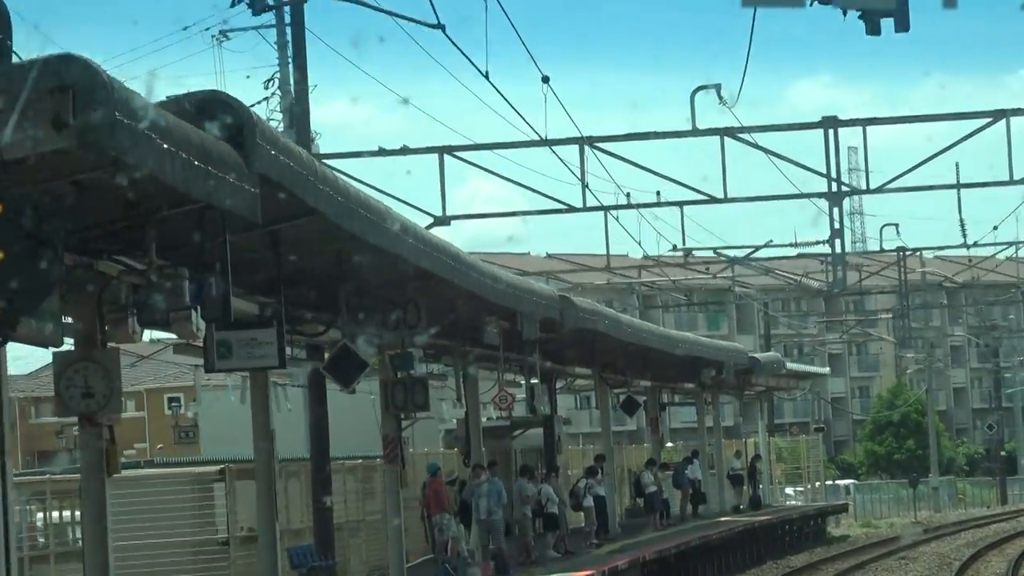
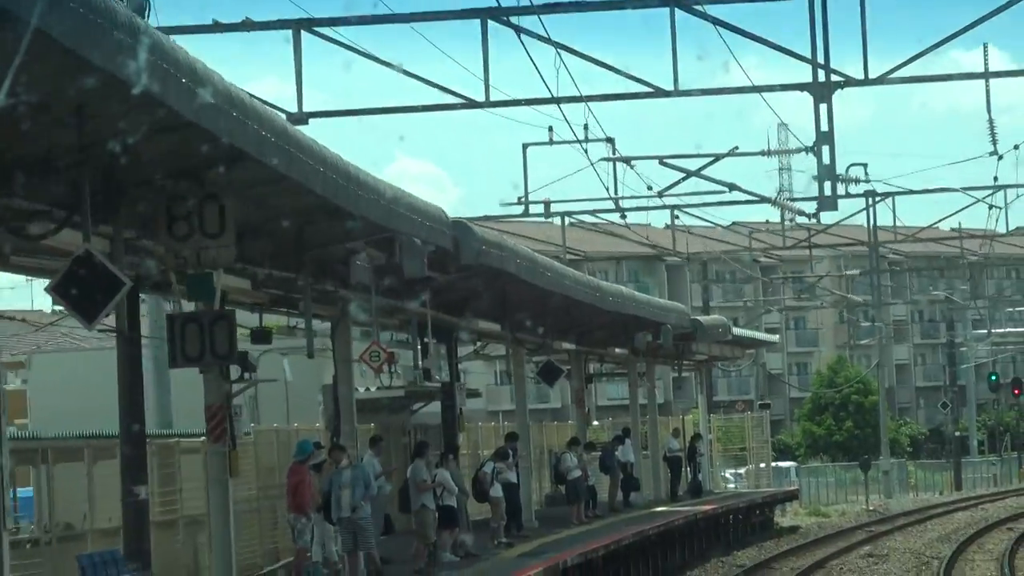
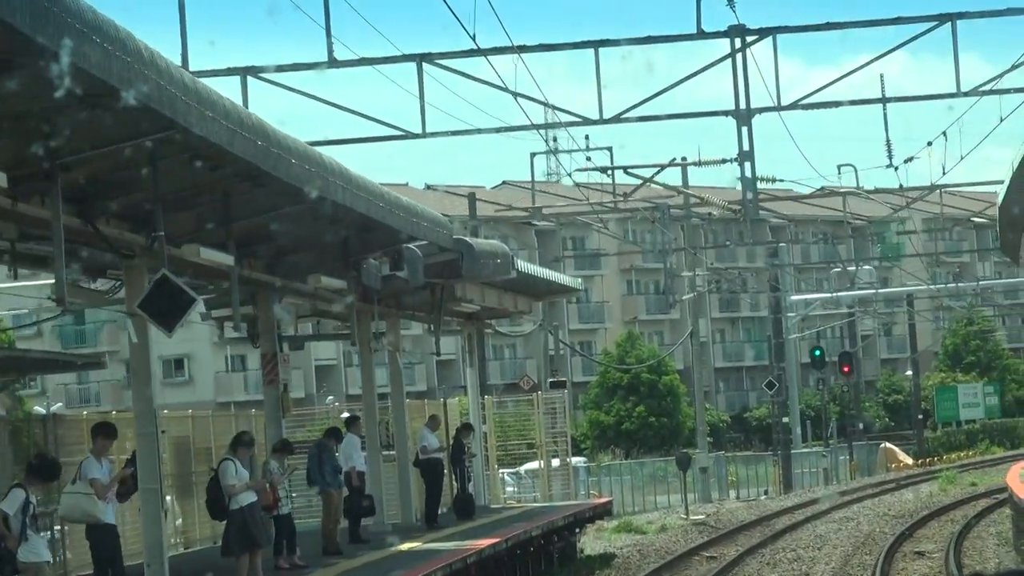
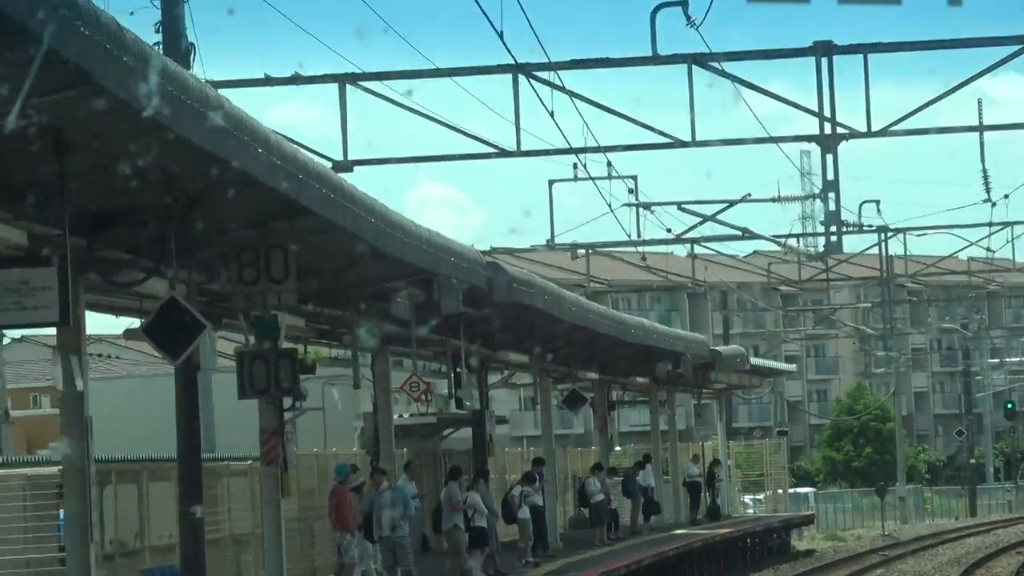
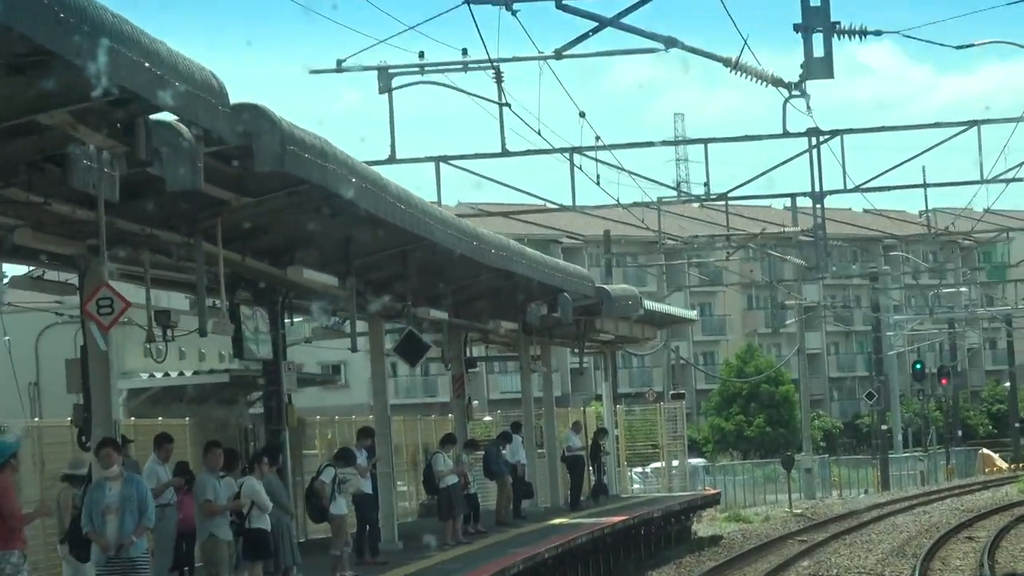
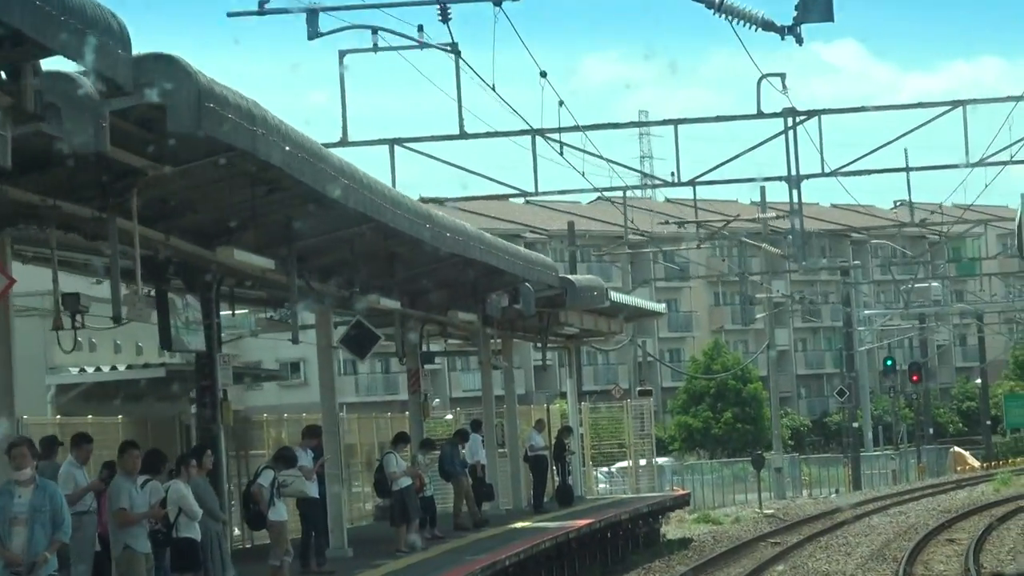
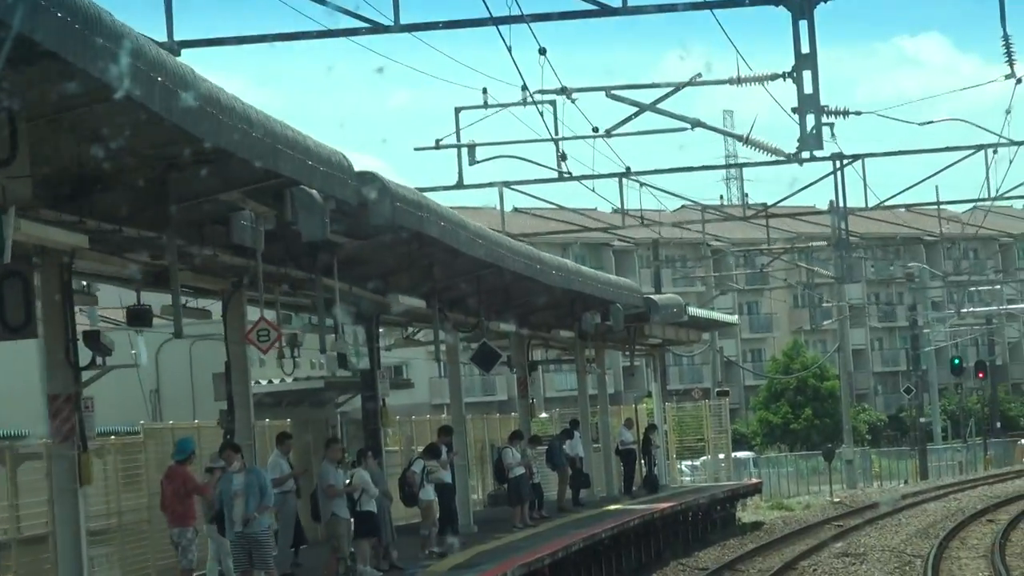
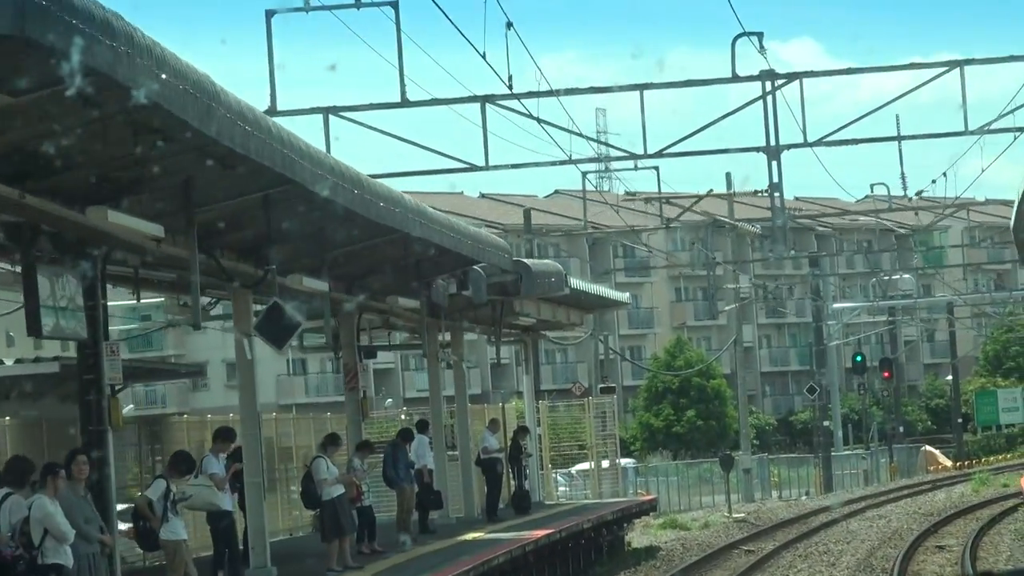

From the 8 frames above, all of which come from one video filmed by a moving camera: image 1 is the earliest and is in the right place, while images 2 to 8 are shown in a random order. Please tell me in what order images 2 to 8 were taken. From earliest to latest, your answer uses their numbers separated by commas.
4, 2, 7, 5, 6, 8, 3
